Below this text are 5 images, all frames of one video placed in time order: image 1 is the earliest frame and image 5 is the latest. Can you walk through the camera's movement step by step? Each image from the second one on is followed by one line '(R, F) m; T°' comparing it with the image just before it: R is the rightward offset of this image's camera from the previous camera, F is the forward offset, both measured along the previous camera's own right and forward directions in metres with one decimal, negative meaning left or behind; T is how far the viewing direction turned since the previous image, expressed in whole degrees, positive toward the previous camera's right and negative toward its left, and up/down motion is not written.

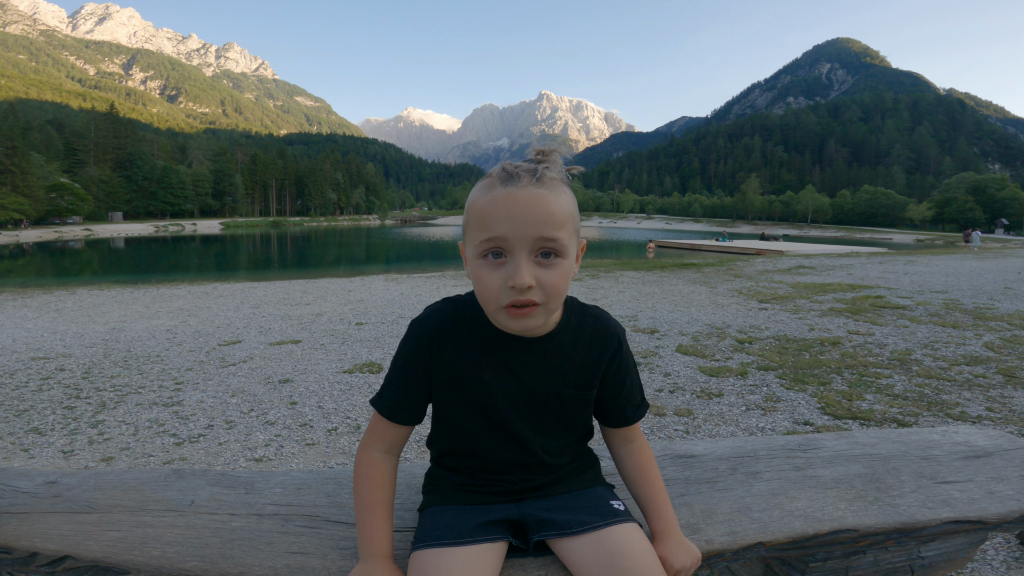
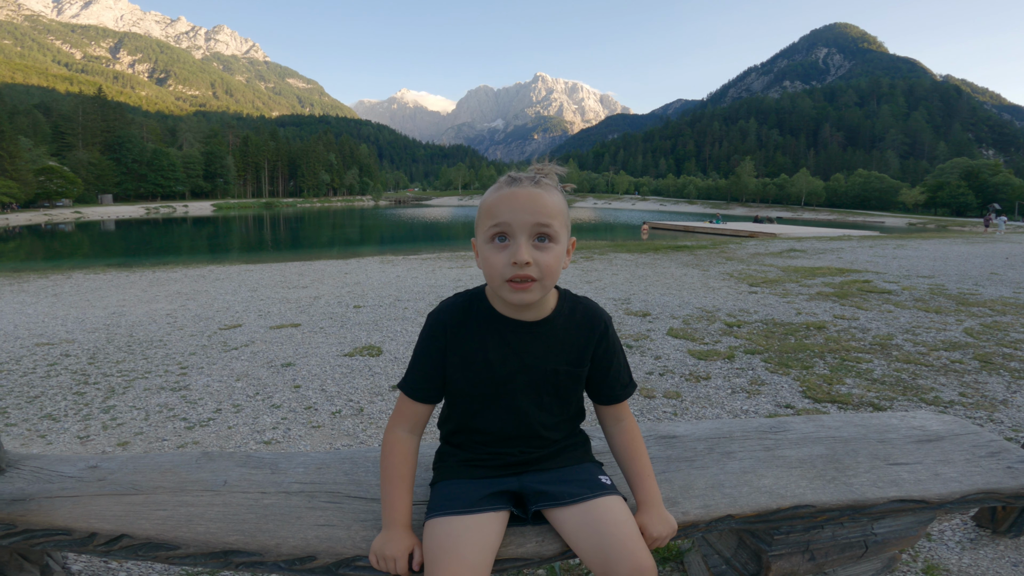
(0.0, -0.2) m; +1°
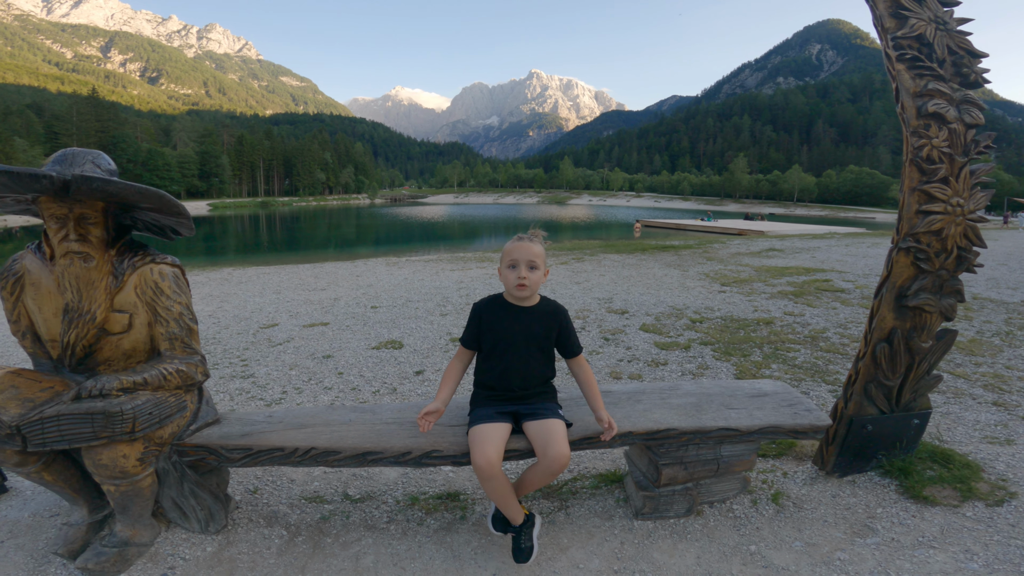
(0.0, -1.6) m; 0°
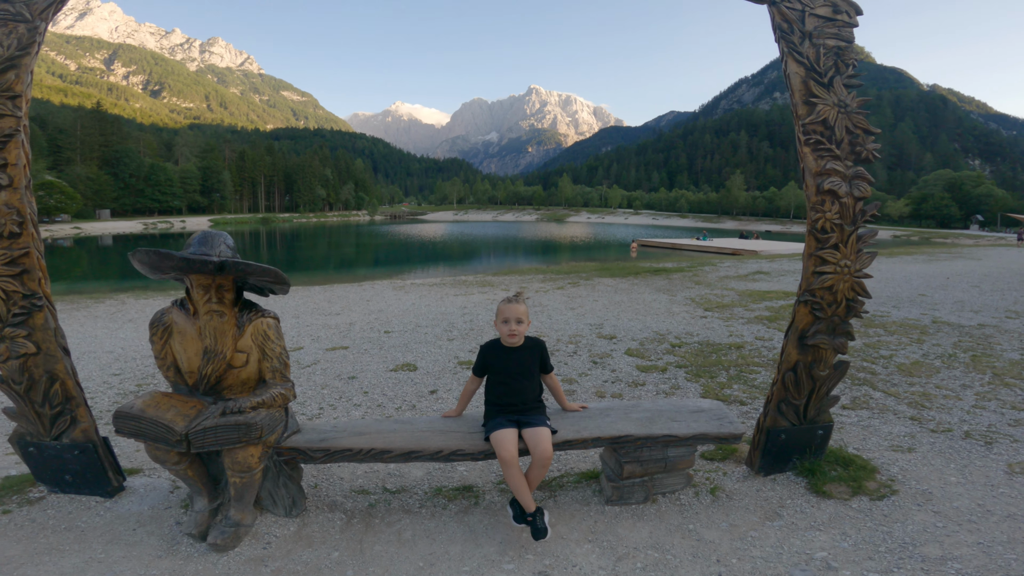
(0.0, -1.4) m; 0°
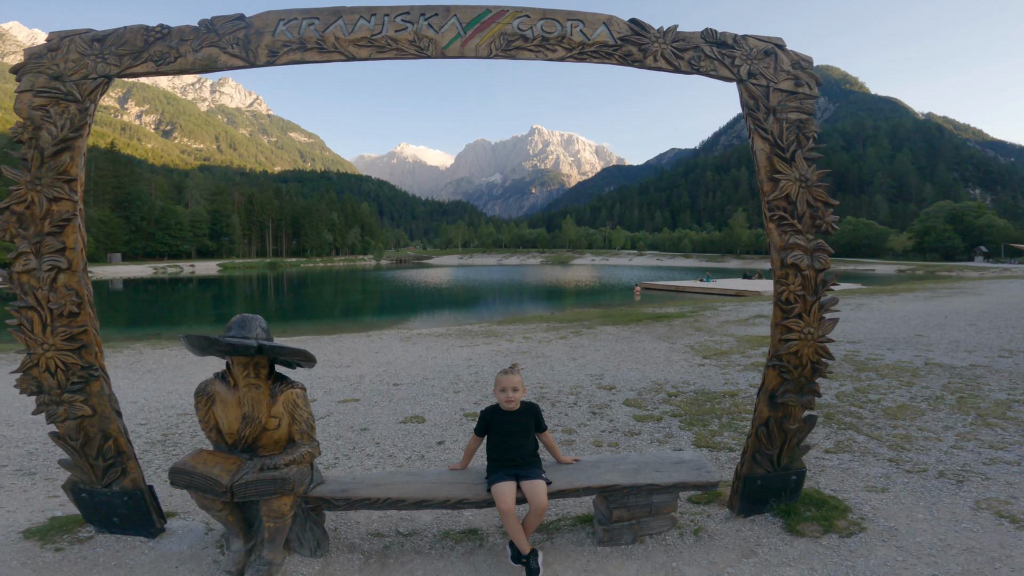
(+0.1, -0.8) m; -1°
